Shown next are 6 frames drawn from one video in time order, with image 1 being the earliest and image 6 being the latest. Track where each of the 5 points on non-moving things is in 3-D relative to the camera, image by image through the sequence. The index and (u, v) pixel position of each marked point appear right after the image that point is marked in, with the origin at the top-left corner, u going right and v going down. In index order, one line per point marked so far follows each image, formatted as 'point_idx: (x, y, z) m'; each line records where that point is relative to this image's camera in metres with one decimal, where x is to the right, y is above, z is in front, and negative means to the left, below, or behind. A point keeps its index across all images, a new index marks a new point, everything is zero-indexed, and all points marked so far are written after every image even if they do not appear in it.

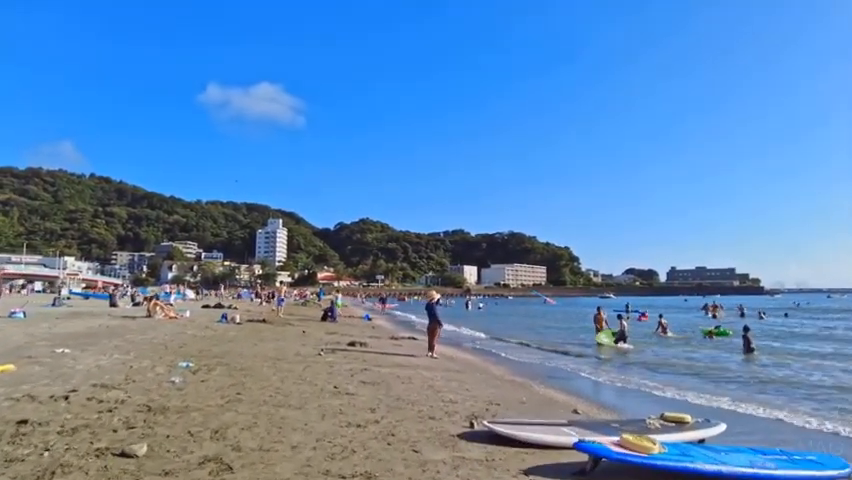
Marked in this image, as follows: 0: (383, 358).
0: (-1.1, -3.2, +16.7) m
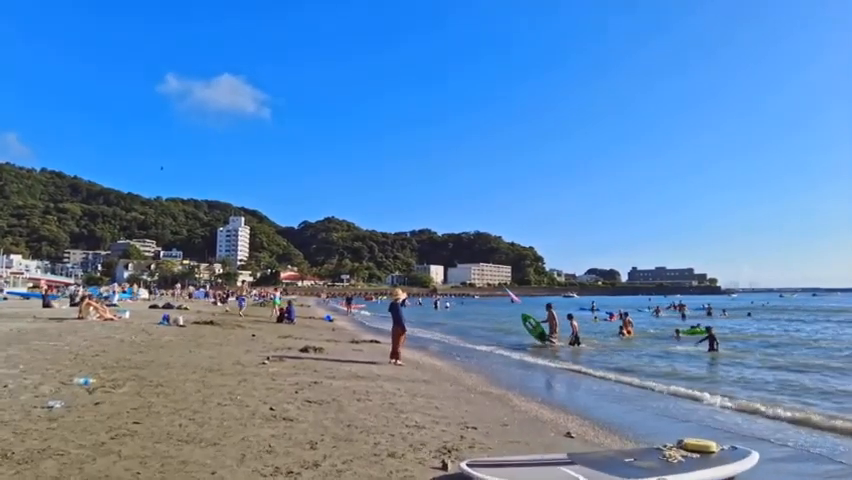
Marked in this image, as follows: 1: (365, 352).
0: (-2.0, -3.0, +14.5) m
1: (-1.9, -3.4, +18.9) m
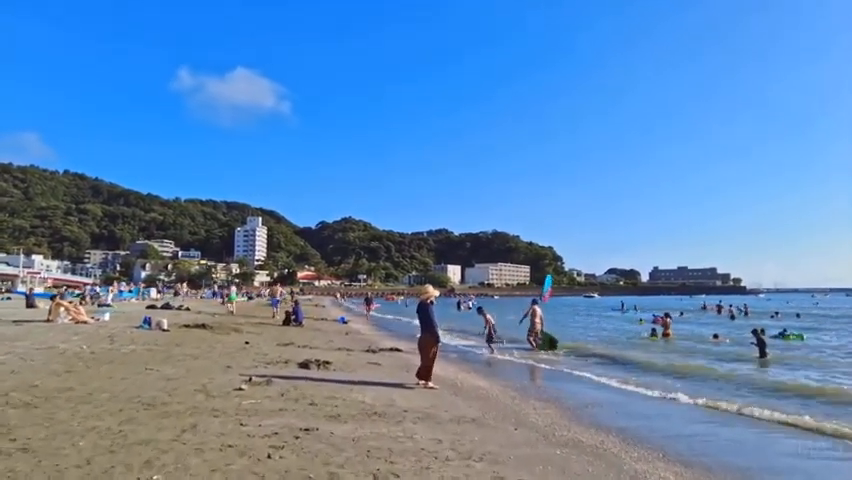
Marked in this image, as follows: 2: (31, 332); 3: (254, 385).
0: (-1.2, -2.5, +10.0) m
1: (-1.0, -2.9, +14.4) m
2: (-11.4, -2.6, +17.9) m
3: (-2.9, -2.4, +10.5) m
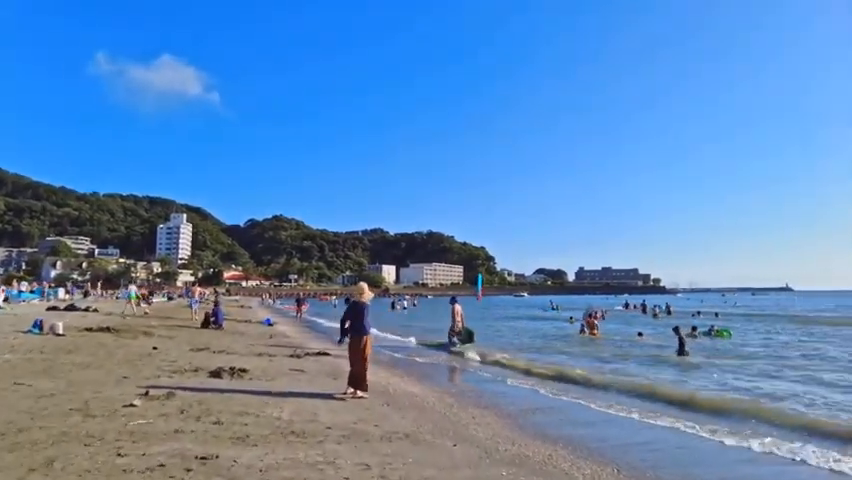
0: (-2.2, -2.4, +8.6) m
1: (-2.5, -2.8, +13.0) m
2: (-13.2, -2.4, +15.4) m
3: (-3.9, -2.3, +8.9) m
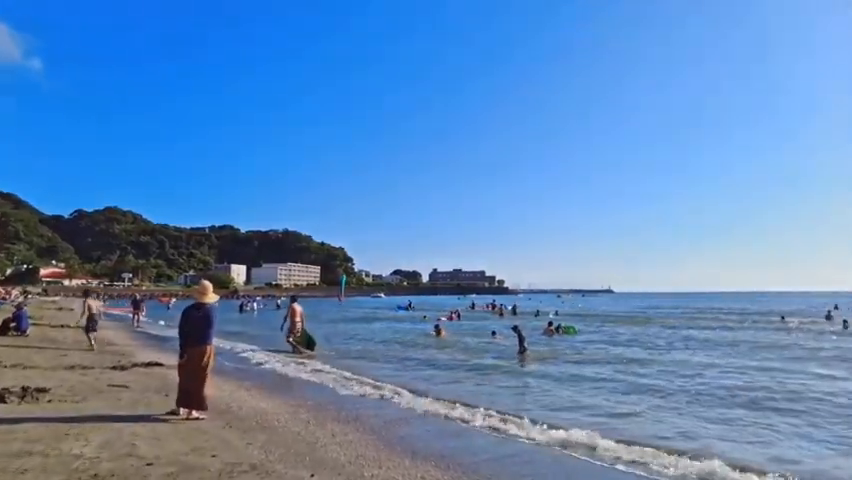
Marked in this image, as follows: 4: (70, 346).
0: (-3.8, -2.2, +6.6) m
1: (-5.1, -2.6, +10.8) m
2: (-16.0, -2.0, +10.7) m
3: (-5.6, -2.1, +6.5) m
4: (-11.0, -3.3, +19.5) m
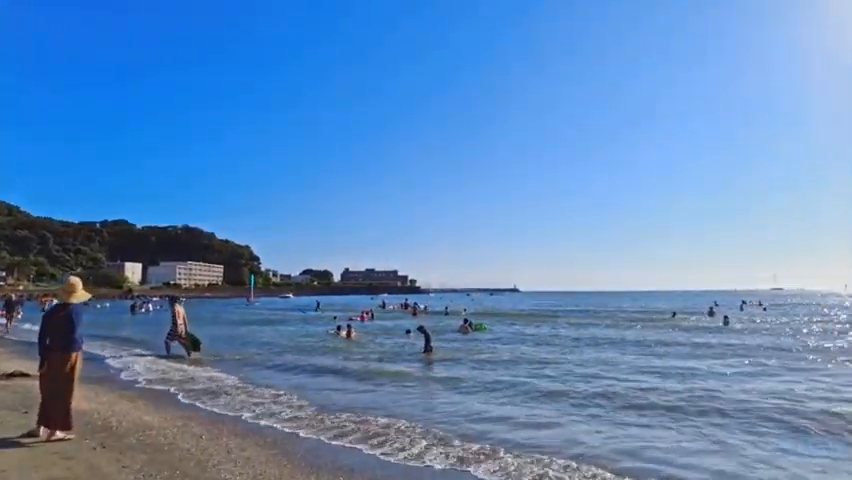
0: (-4.6, -2.0, +5.2) m
1: (-6.5, -2.4, +9.2) m
2: (-17.3, -1.8, +7.5) m
3: (-6.3, -1.9, +4.8) m
4: (-13.6, -3.1, +16.9) m
